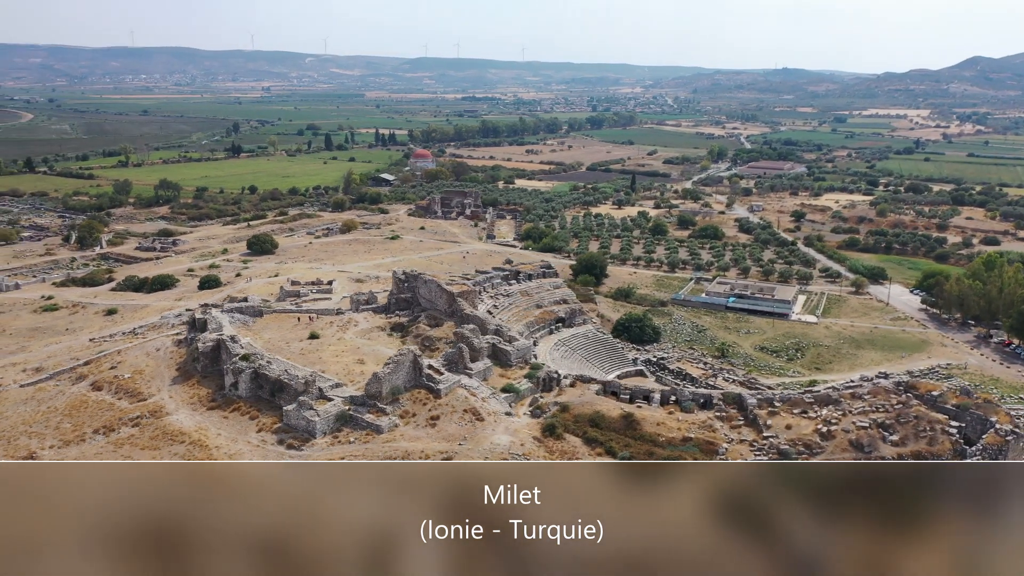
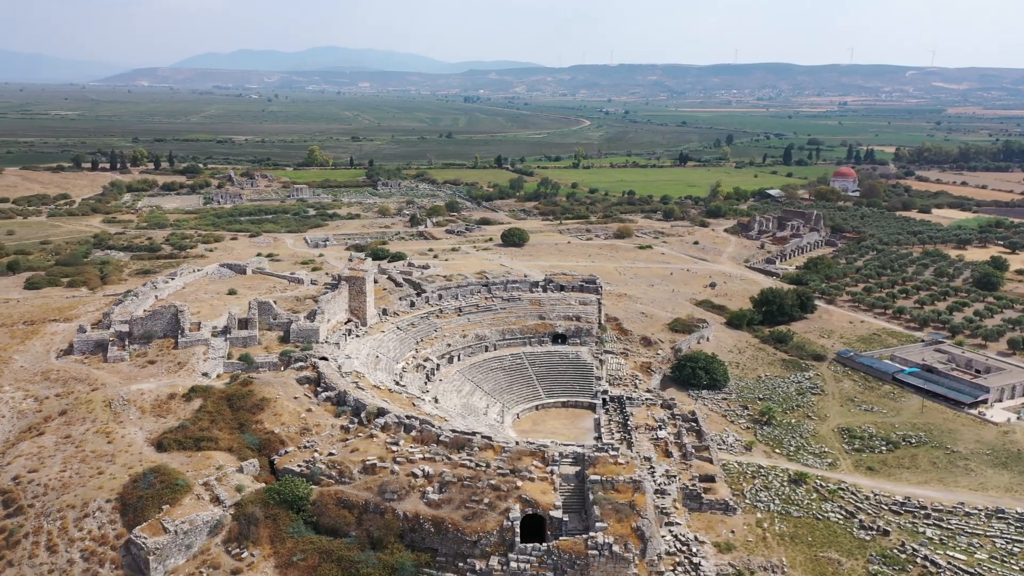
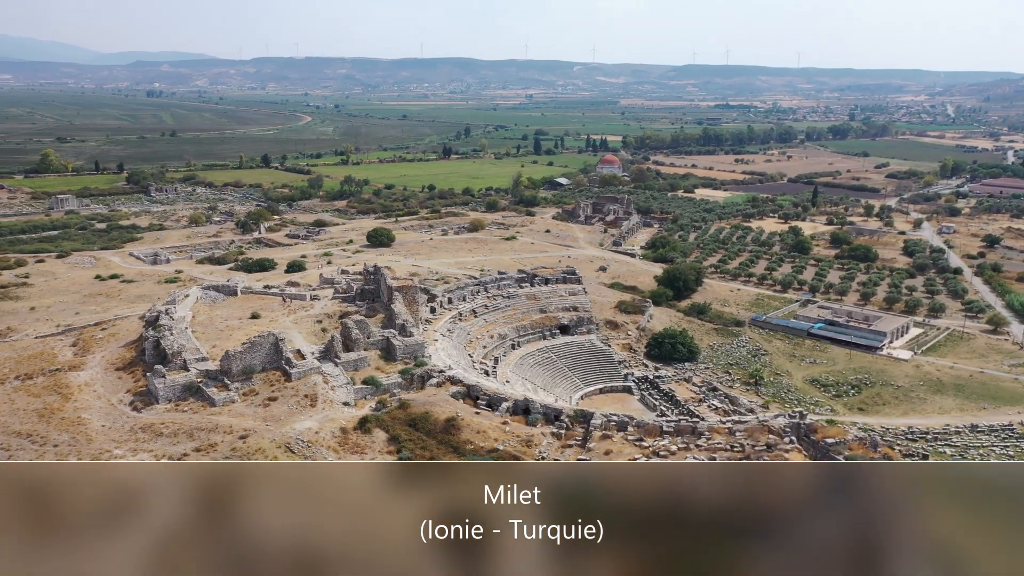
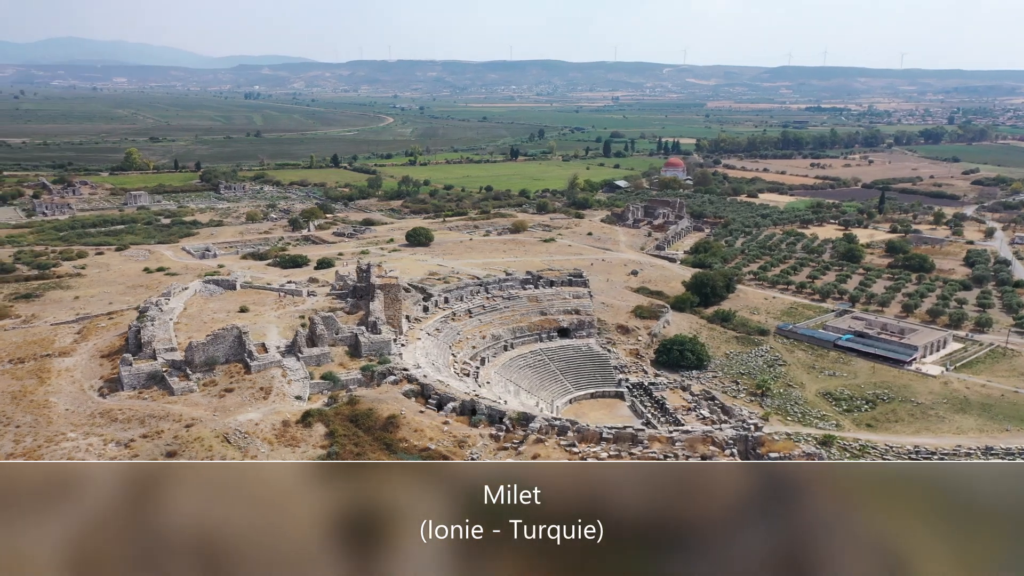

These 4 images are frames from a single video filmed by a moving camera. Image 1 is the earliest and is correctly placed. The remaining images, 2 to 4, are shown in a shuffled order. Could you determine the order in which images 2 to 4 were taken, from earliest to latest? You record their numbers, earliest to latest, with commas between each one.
3, 4, 2
